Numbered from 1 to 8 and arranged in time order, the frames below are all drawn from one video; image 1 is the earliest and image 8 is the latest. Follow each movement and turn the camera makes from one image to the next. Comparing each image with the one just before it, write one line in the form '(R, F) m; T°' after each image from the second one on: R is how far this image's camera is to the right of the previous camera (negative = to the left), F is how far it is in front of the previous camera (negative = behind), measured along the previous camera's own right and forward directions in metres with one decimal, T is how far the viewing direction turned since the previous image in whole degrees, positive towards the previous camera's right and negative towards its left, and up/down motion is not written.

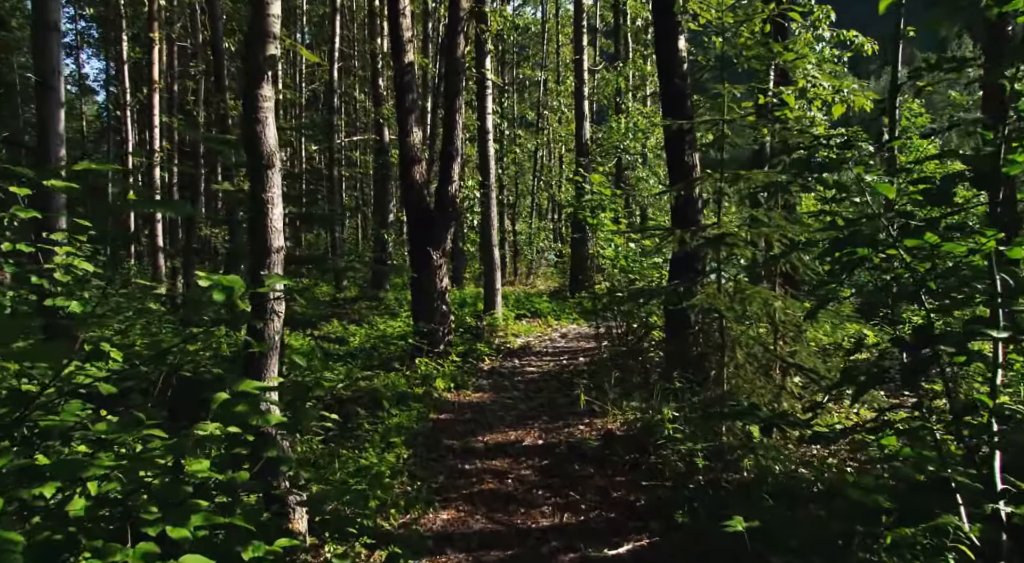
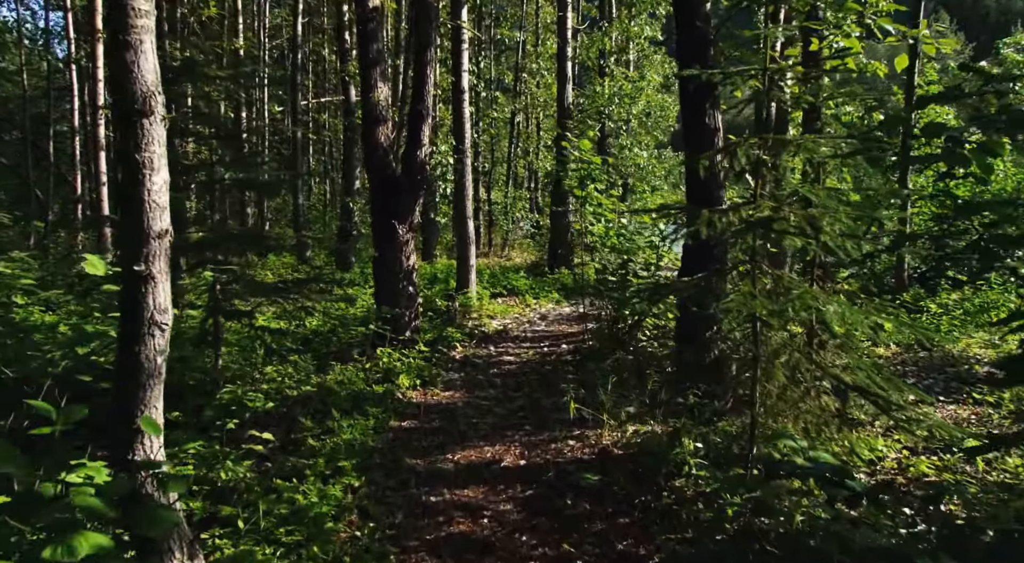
(0.0, +1.6) m; +2°
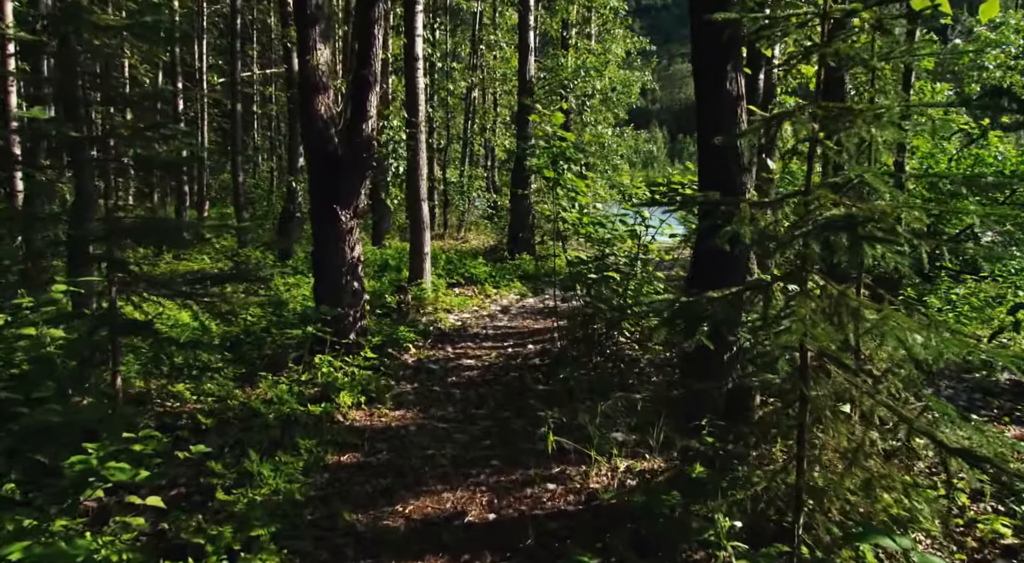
(-0.1, +1.5) m; +3°
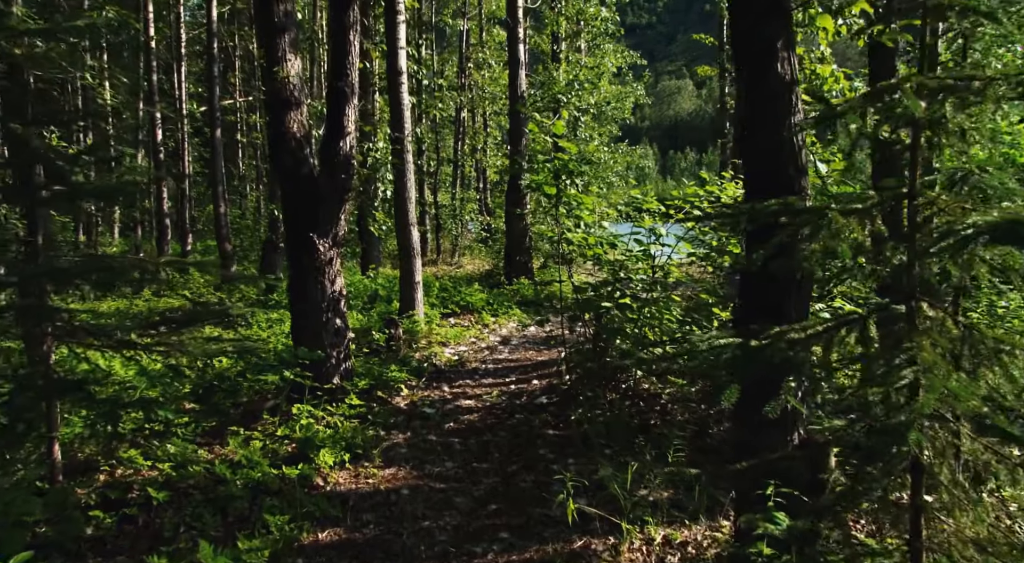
(-0.1, +1.1) m; 0°
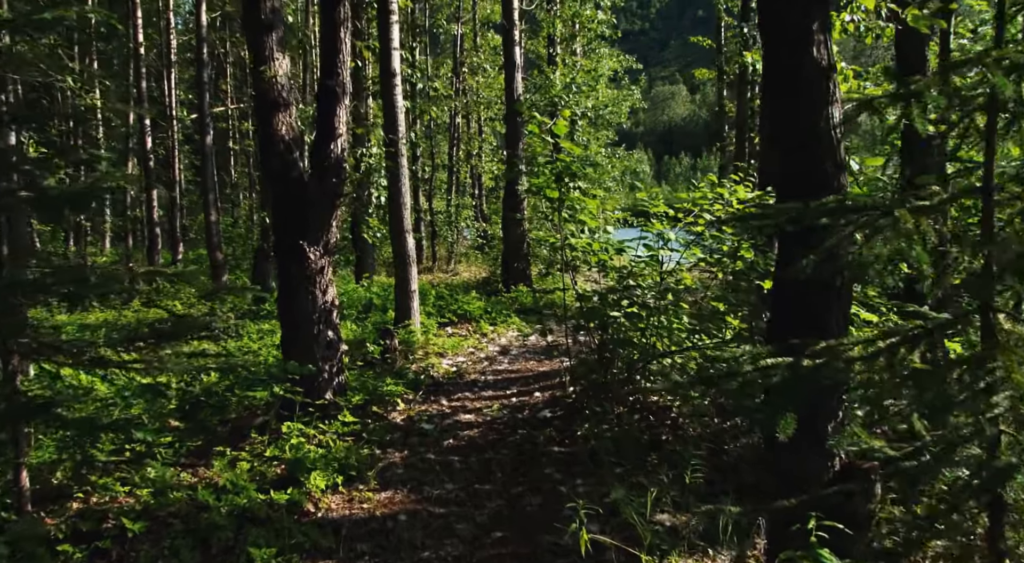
(-0.1, +0.5) m; 0°
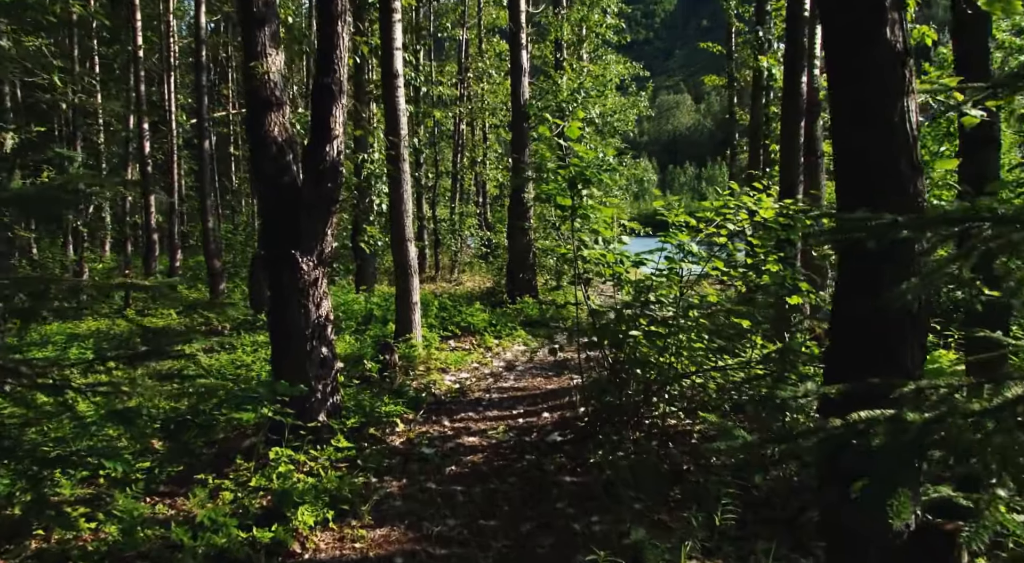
(0.0, +0.6) m; 0°
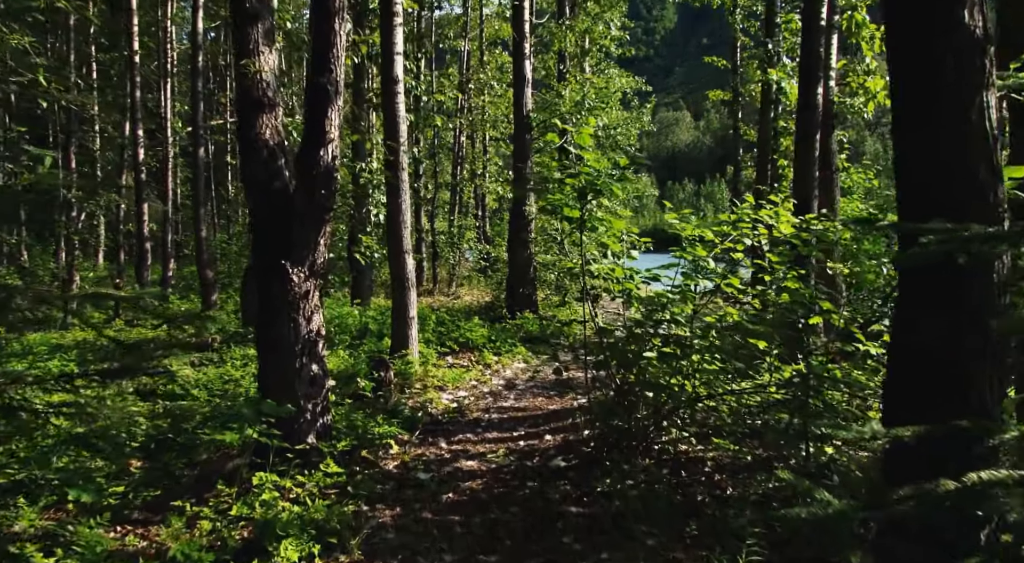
(-0.1, +0.5) m; 0°
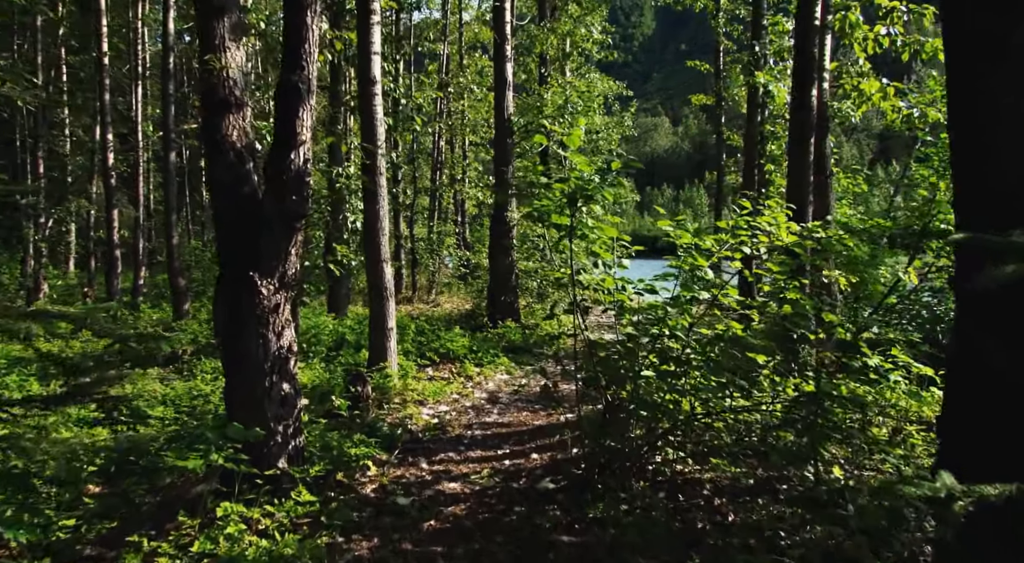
(0.0, +0.5) m; +1°
